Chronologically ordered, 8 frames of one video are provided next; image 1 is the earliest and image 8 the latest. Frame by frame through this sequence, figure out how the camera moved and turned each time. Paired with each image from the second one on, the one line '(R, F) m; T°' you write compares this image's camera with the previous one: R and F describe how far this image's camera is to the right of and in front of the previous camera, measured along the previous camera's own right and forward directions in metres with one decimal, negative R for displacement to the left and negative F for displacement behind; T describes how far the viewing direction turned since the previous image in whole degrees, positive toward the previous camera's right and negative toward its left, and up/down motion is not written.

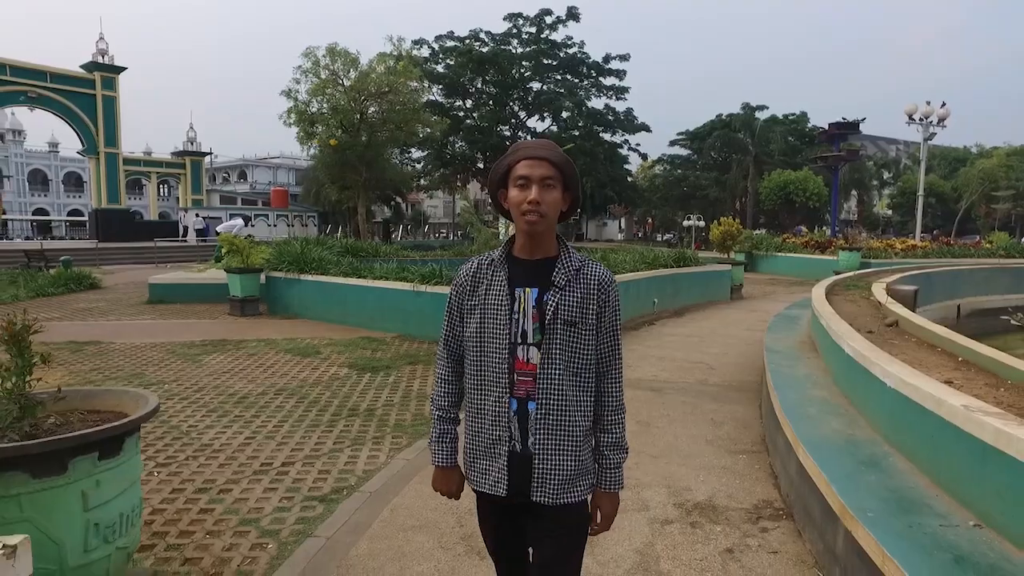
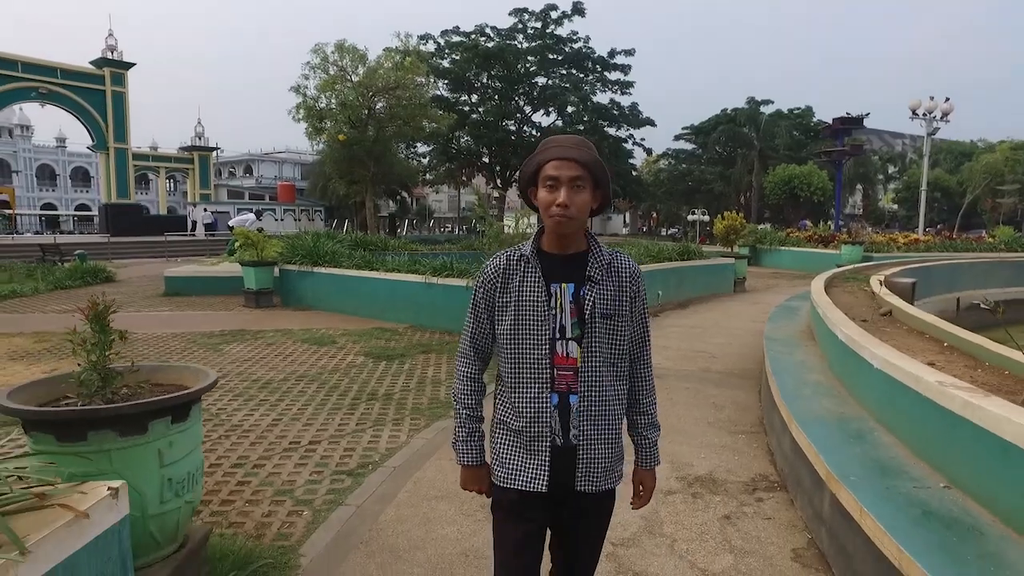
(-0.1, -0.3) m; 0°
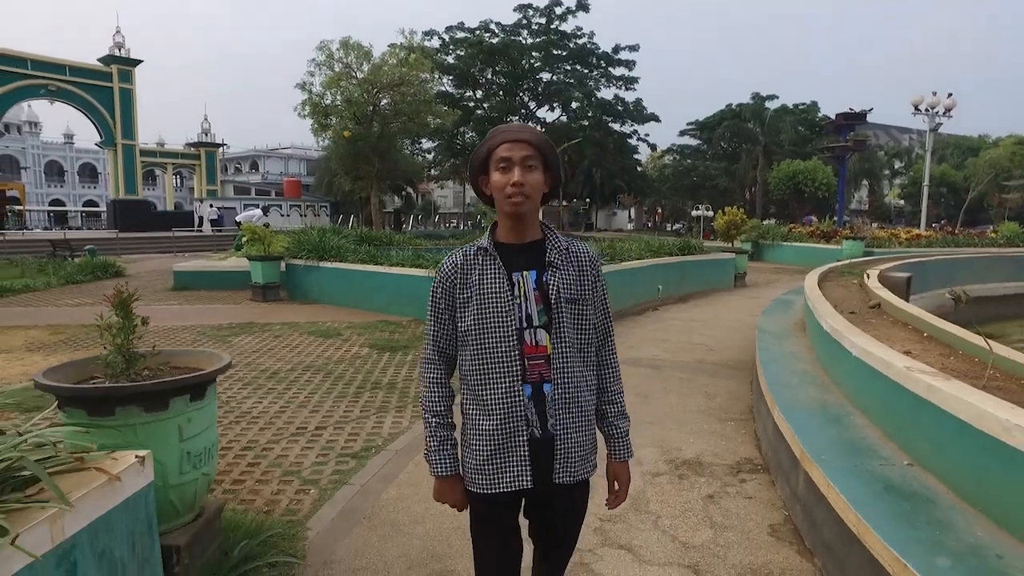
(+0.1, -0.2) m; 0°
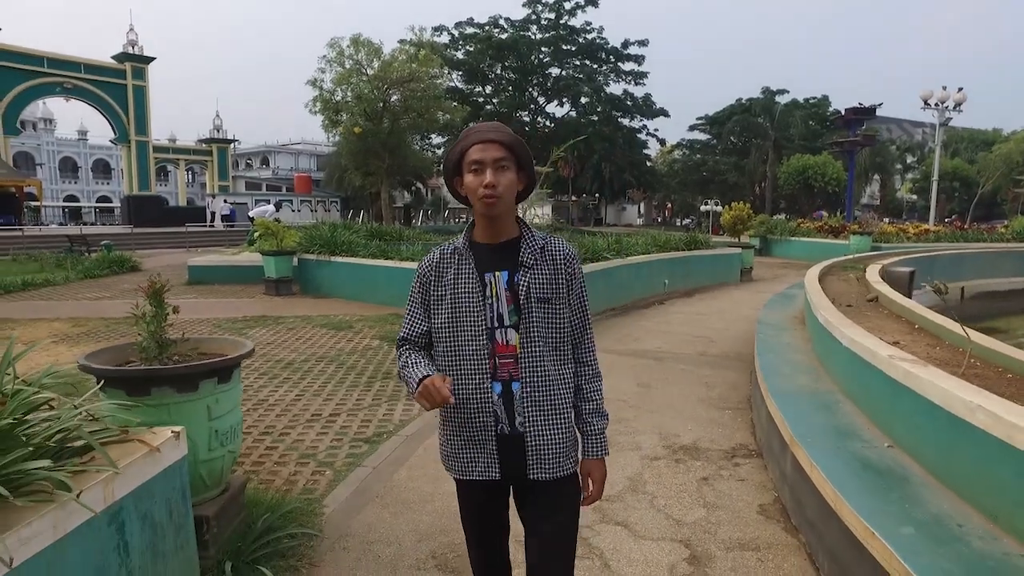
(0.0, -0.2) m; -1°
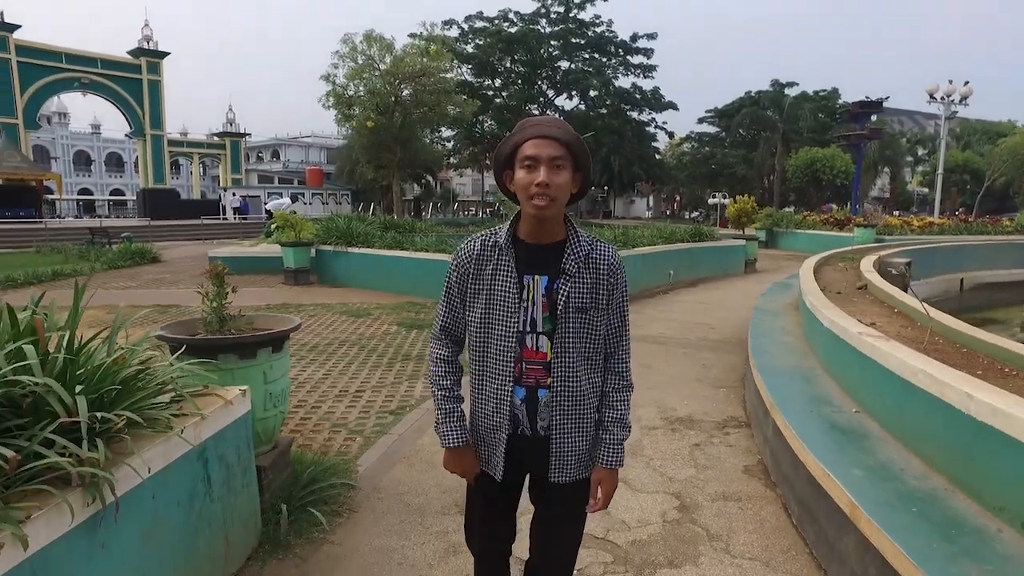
(0.0, -0.4) m; -1°
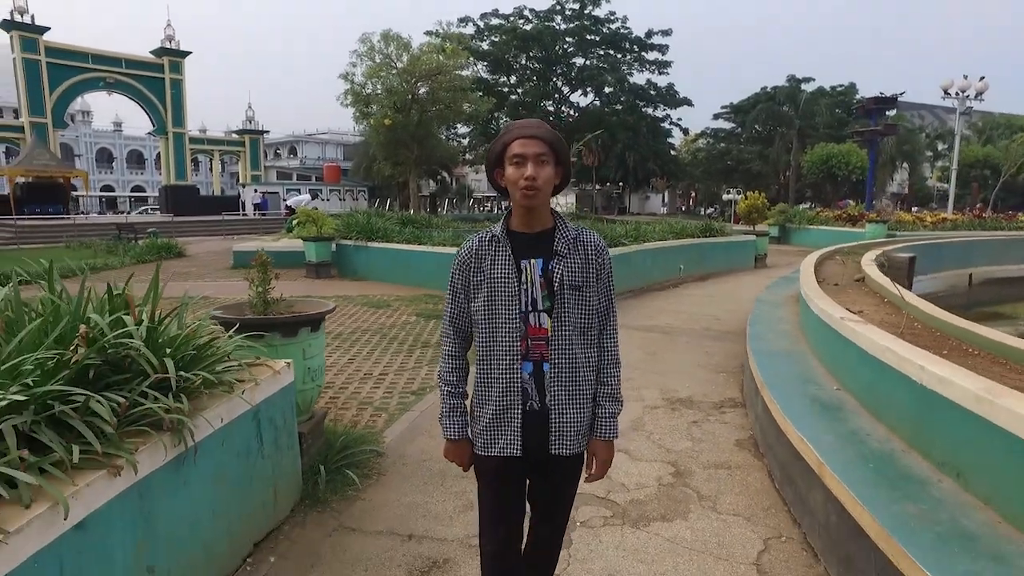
(0.0, -0.4) m; -1°
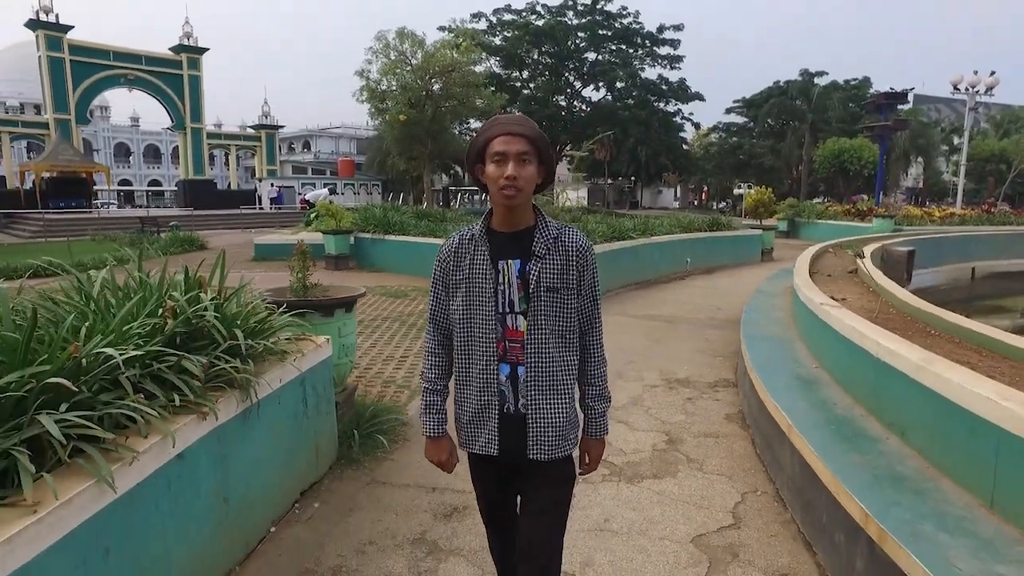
(0.0, -0.4) m; -1°
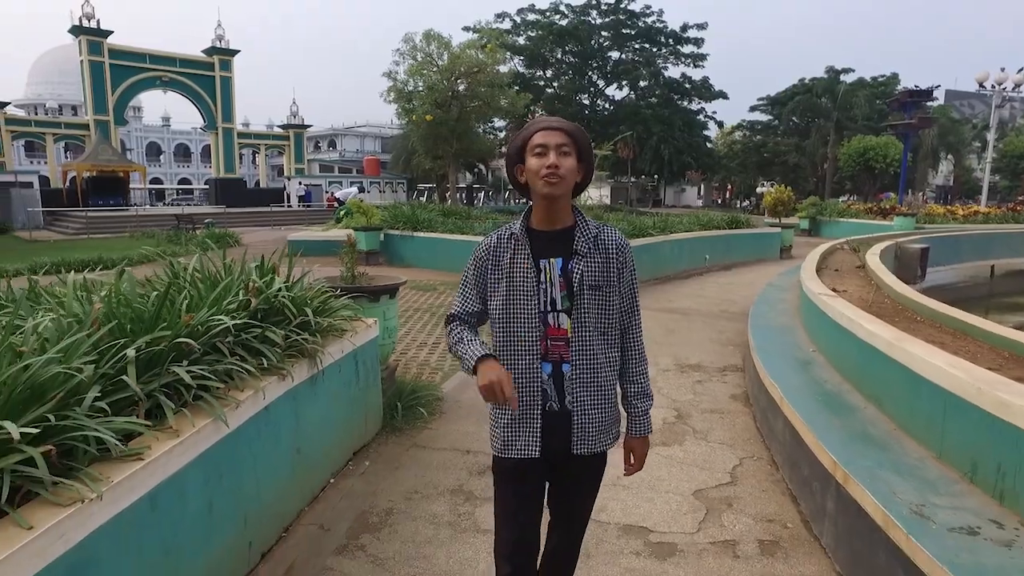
(0.0, -0.5) m; -2°
